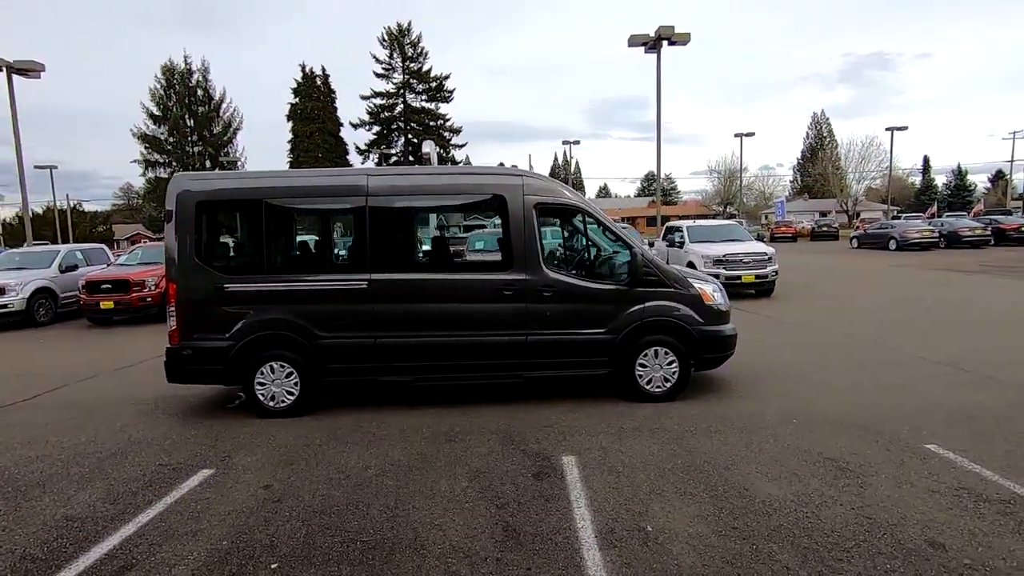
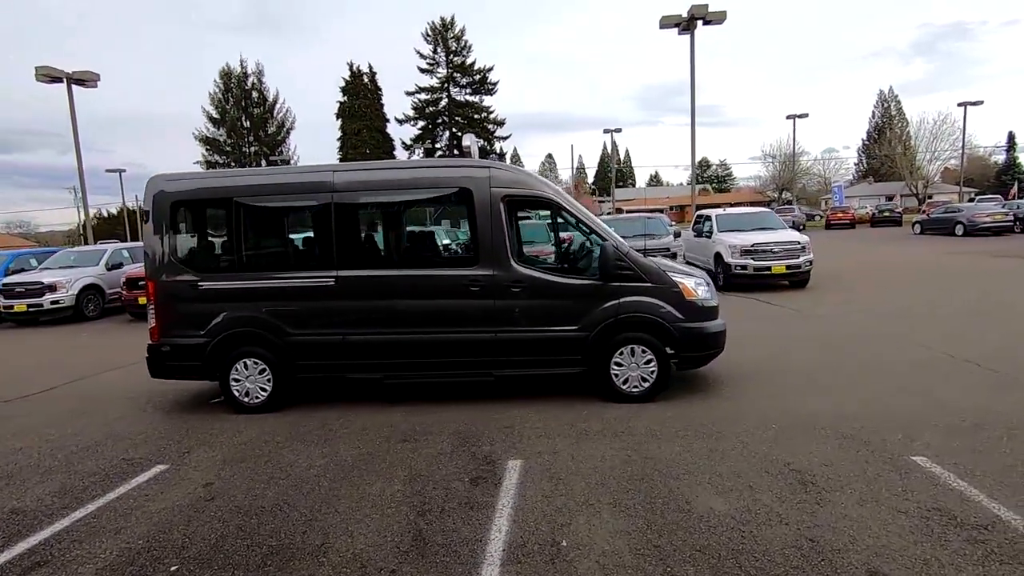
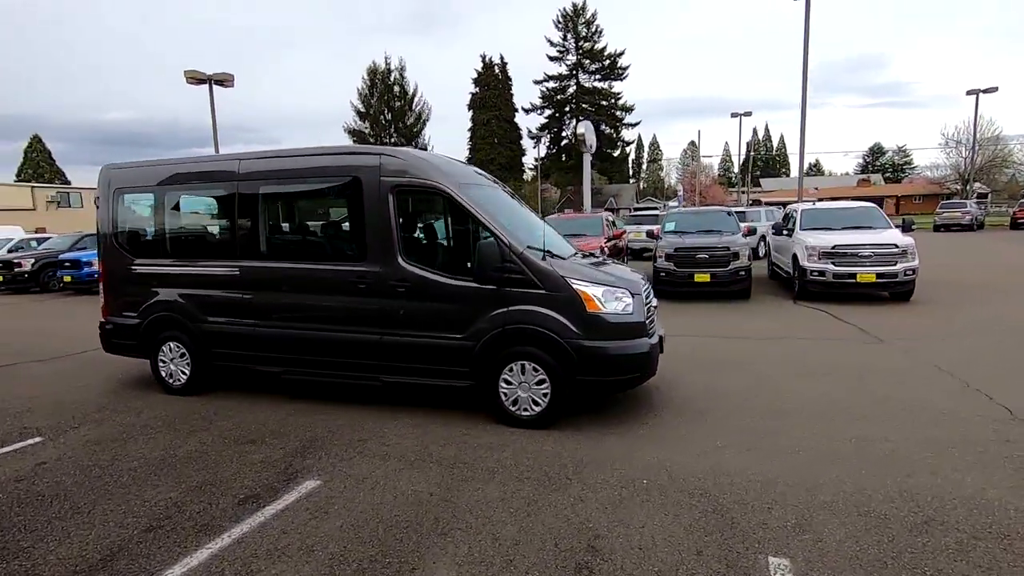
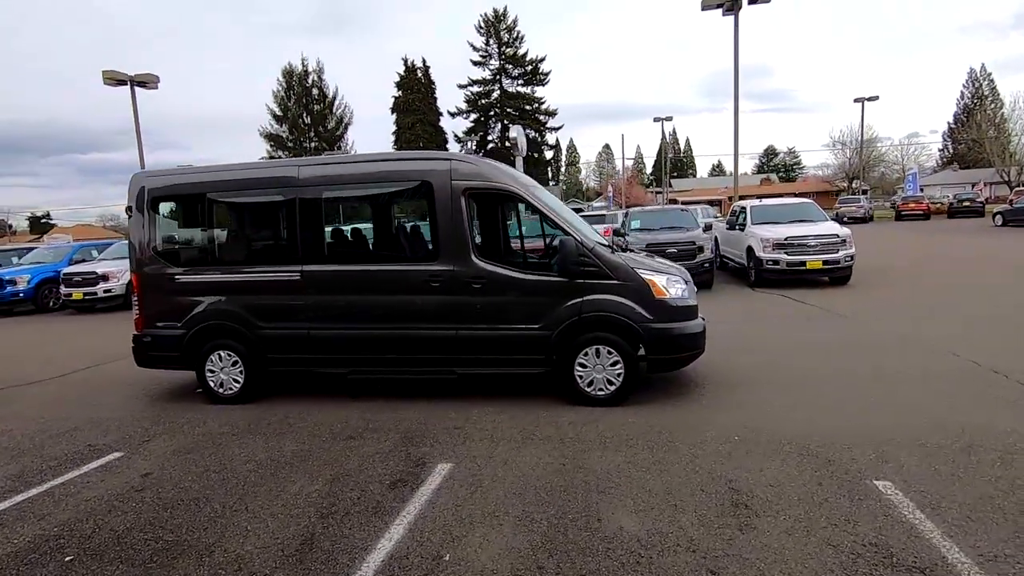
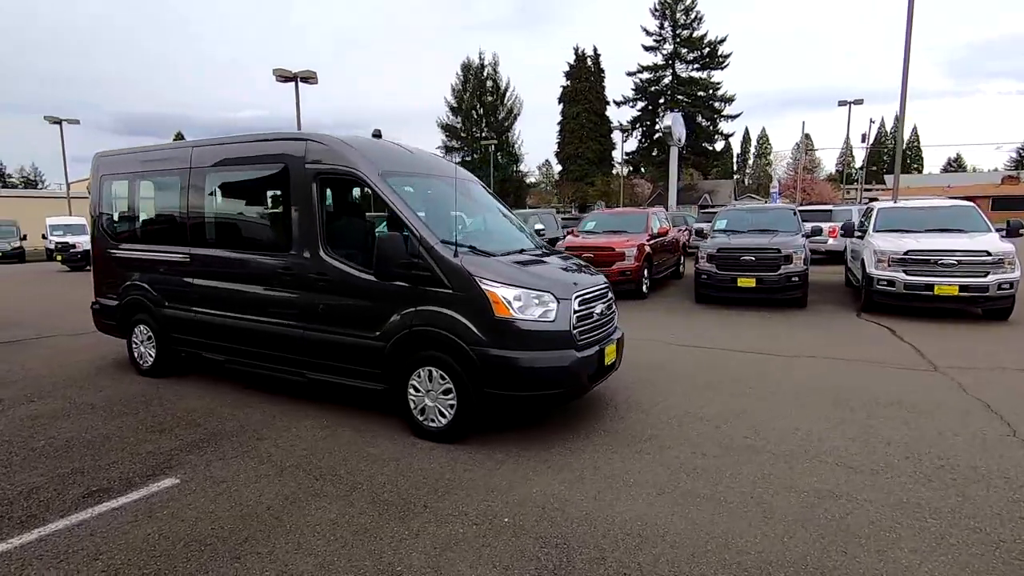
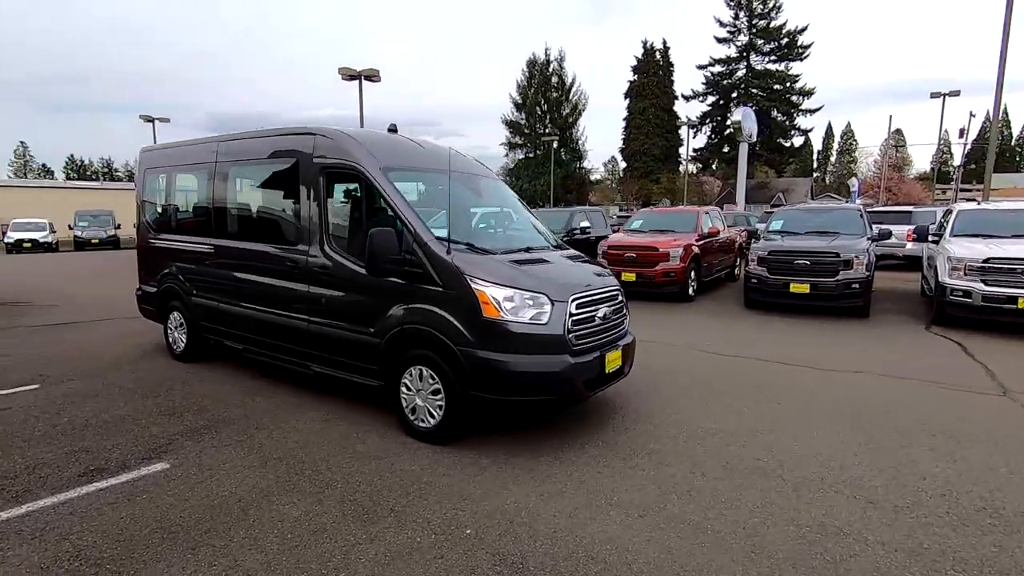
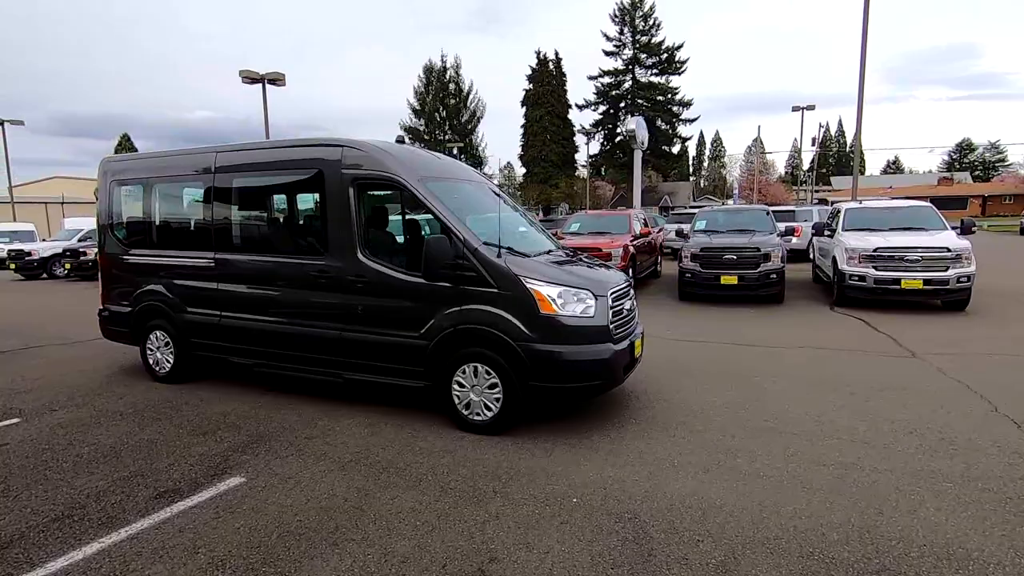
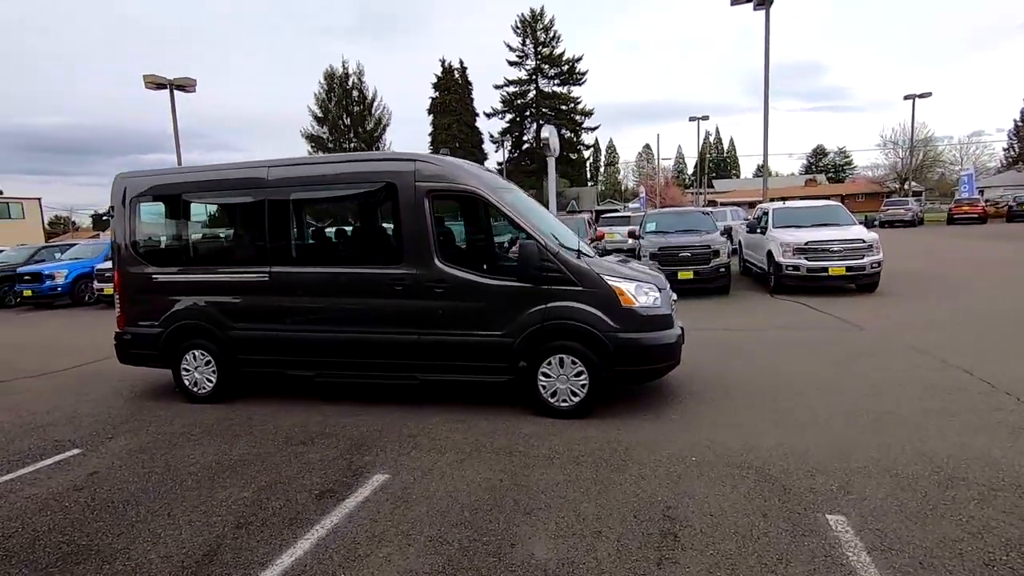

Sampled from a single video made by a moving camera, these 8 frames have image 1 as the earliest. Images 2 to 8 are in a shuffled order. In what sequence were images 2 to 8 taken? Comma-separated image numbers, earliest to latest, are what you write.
2, 4, 8, 3, 7, 5, 6
